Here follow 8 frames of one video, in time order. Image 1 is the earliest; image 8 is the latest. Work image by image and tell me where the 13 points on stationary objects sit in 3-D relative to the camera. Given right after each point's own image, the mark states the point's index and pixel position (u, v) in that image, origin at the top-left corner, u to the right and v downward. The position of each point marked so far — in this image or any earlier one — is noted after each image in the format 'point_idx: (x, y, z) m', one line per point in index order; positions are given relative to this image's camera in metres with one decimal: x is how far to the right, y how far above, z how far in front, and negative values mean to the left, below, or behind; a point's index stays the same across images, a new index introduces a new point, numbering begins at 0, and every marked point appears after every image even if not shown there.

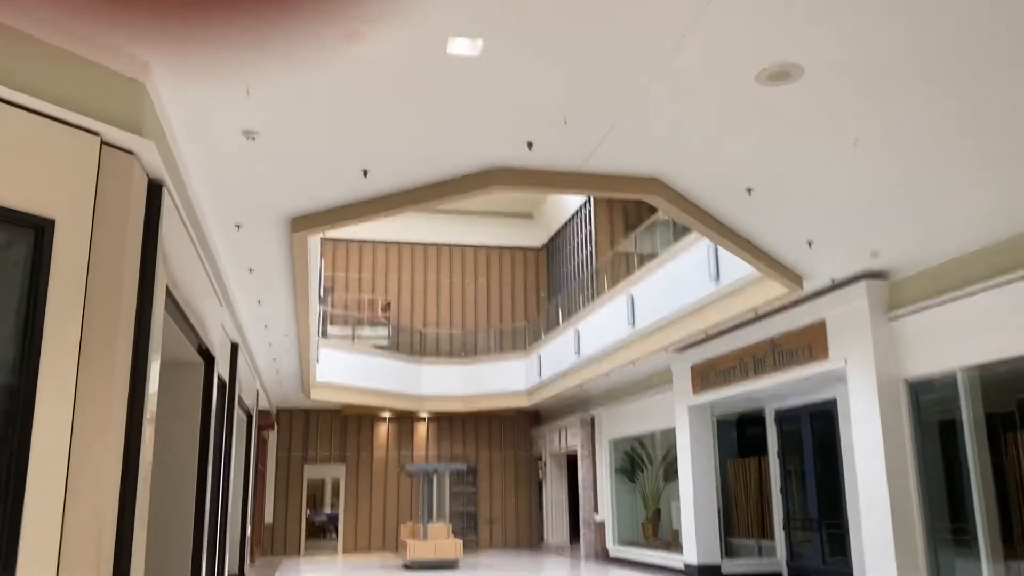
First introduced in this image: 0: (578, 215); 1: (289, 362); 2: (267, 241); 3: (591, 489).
0: (+1.5, +1.7, +18.3) m
1: (-3.5, -1.2, +12.5) m
2: (-2.1, +0.4, +6.8) m
3: (+1.6, -4.1, +16.5) m
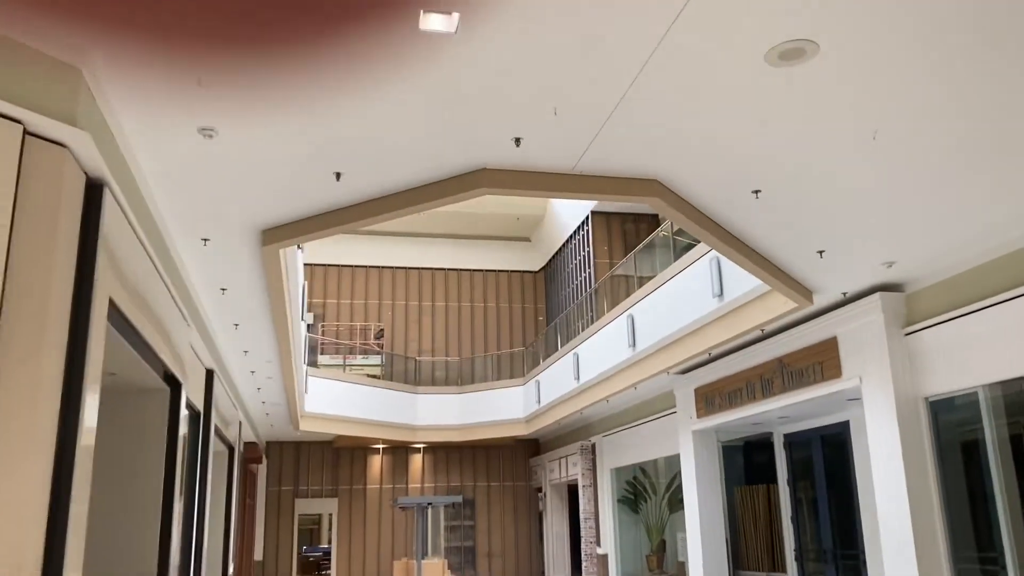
0: (+1.4, +1.1, +17.9) m
1: (-3.5, -1.5, +12.0) m
2: (-2.1, +0.2, +6.3) m
3: (+1.6, -4.6, +15.8) m
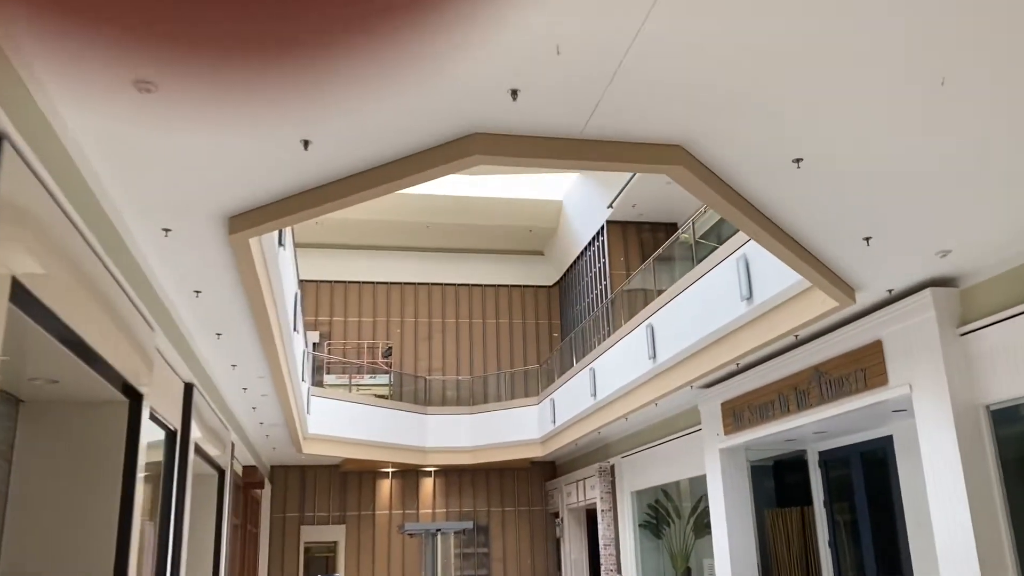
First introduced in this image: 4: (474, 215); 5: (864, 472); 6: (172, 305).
0: (+1.6, +0.8, +17.2) m
1: (-3.4, -1.7, +11.2) m
2: (-2.1, +0.3, +5.6) m
3: (+1.8, -4.8, +14.9) m
4: (-0.8, +1.6, +17.7) m
5: (+4.3, -2.3, +10.0) m
6: (-2.8, -0.1, +6.7) m
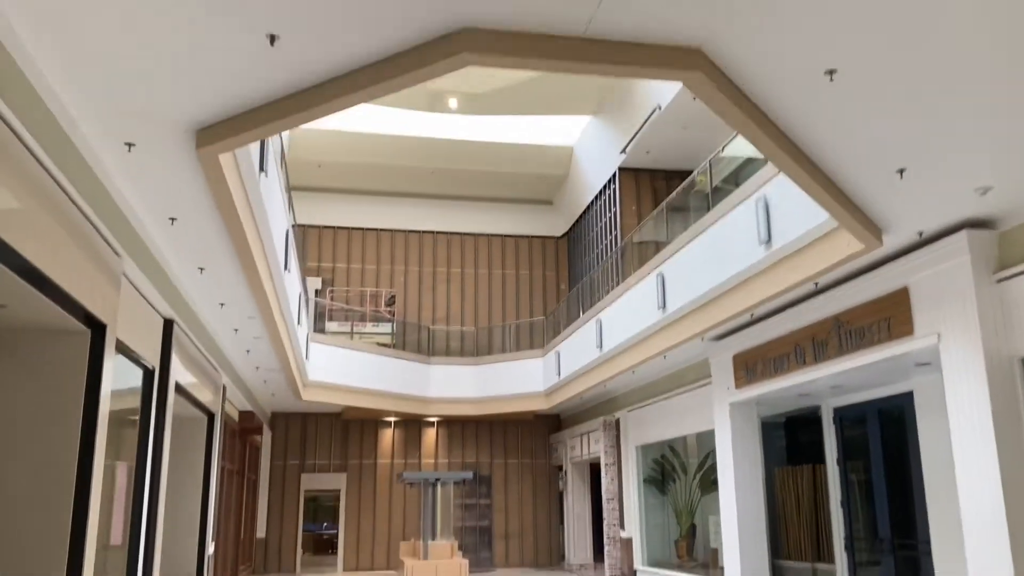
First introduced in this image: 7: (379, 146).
0: (+1.8, +1.9, +16.6) m
1: (-3.3, -0.9, +10.9) m
2: (-2.1, +0.7, +5.1) m
3: (+1.9, -3.9, +14.6) m
4: (-0.6, +2.7, +17.1) m
5: (+4.3, -1.7, +9.5) m
6: (-2.8, +0.4, +6.2) m
7: (-2.7, +2.9, +16.5) m
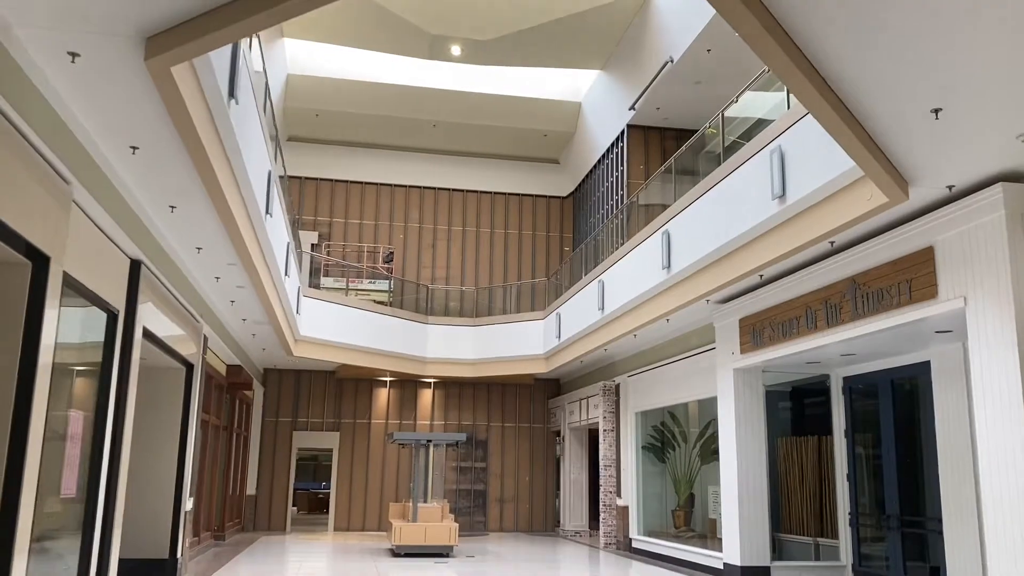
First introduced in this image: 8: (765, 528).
0: (+1.9, +2.6, +16.0) m
1: (-3.4, -0.2, +10.4) m
2: (-2.2, +1.1, +4.6) m
3: (+1.8, -3.2, +14.3) m
4: (-0.5, +3.5, +16.5) m
5: (+4.3, -1.3, +9.0) m
6: (-2.9, +0.9, +5.7) m
7: (-2.6, +3.8, +15.9) m
8: (+3.0, -2.9, +9.6) m
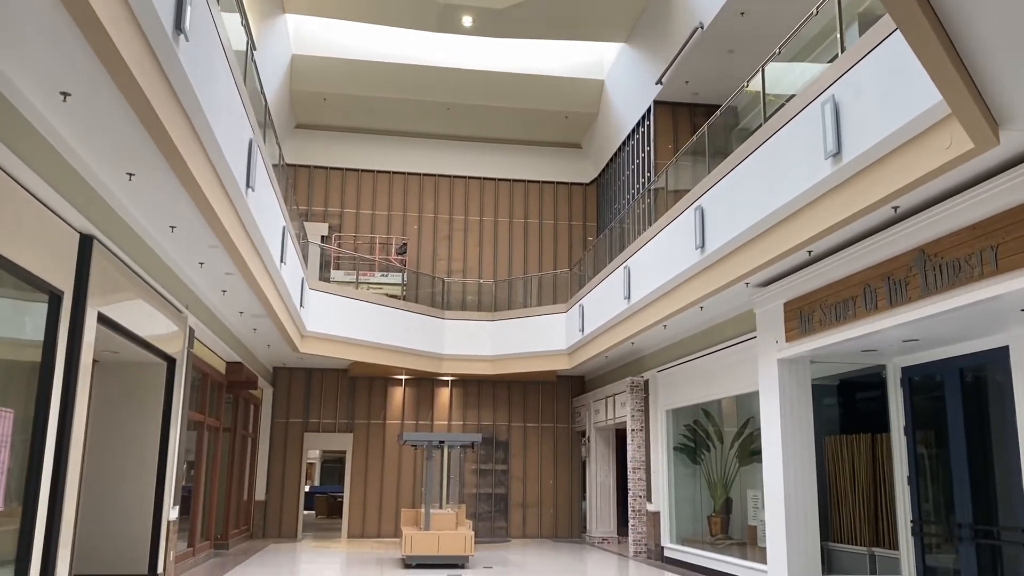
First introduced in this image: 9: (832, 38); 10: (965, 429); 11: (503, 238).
0: (+2.2, +2.8, +15.0) m
1: (-3.2, -0.1, +9.6) m
2: (-2.2, +1.3, +3.7) m
3: (+2.1, -3.0, +13.2) m
4: (-0.2, +3.7, +15.5) m
5: (+4.4, -1.0, +7.9) m
6: (-2.8, +1.0, +4.9) m
7: (-2.3, +3.9, +15.1) m
8: (+3.2, -2.7, +8.5) m
9: (+2.7, +2.1, +6.7) m
10: (+4.4, -1.4, +7.8) m
11: (-0.2, +1.1, +17.4) m
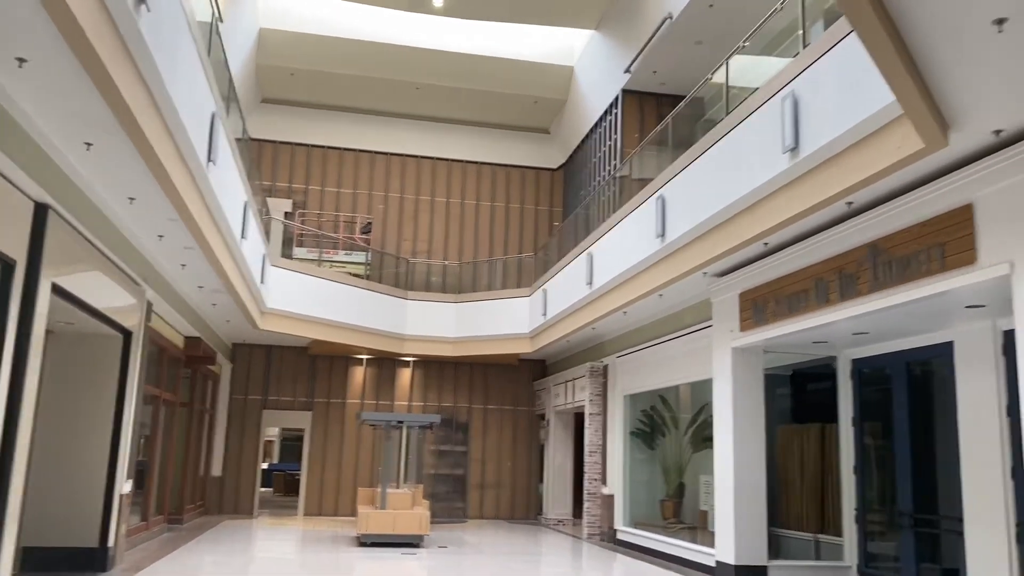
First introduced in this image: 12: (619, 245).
0: (+1.6, +3.1, +15.0) m
1: (-3.6, +0.2, +9.5) m
2: (-2.4, +1.4, +3.6) m
3: (+1.4, -2.8, +13.4) m
4: (-0.8, +4.0, +15.5) m
5: (+4.0, -1.0, +8.2) m
6: (-3.1, +1.2, +4.8) m
7: (-2.8, +4.3, +14.9) m
8: (+2.7, -2.6, +8.8) m
9: (+2.4, +2.1, +6.8) m
10: (+4.0, -1.3, +8.1) m
11: (-0.9, +1.5, +17.4) m
12: (+1.4, +0.6, +10.6) m
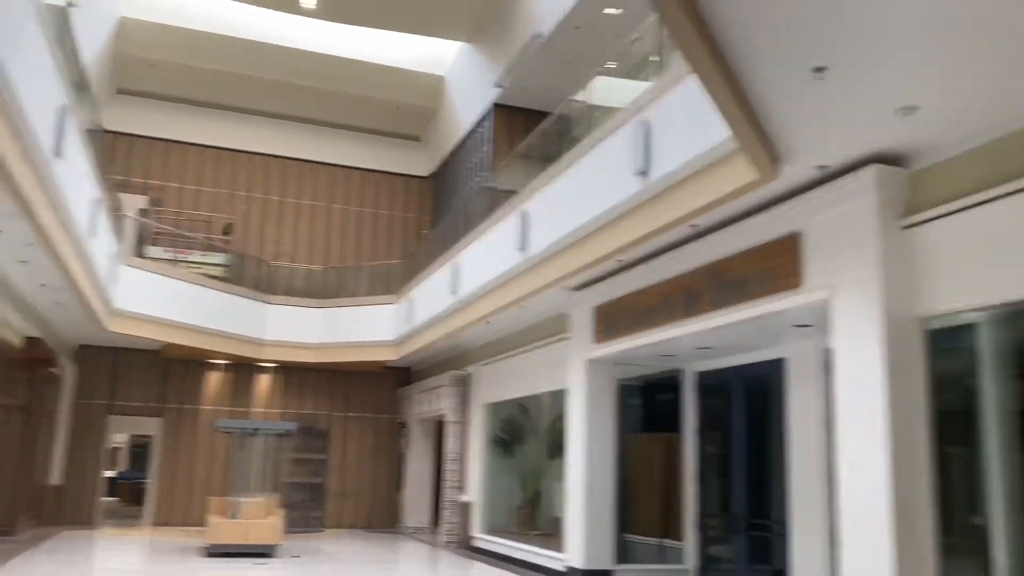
0: (-0.8, +2.9, +15.3) m
1: (-5.2, +0.2, +8.9) m
2: (-3.0, +1.5, +3.4) m
3: (-0.9, -2.9, +13.6) m
4: (-3.2, +3.9, +15.4) m
5: (+2.5, -1.2, +8.8) m
6: (-3.8, +1.3, +4.4) m
7: (-5.2, +4.3, +14.5) m
8: (+1.1, -2.7, +9.2) m
9: (+1.2, +2.0, +7.3) m
10: (+2.5, -1.5, +8.7) m
11: (-3.7, +1.3, +17.2) m
12: (-0.4, +0.4, +10.9) m
